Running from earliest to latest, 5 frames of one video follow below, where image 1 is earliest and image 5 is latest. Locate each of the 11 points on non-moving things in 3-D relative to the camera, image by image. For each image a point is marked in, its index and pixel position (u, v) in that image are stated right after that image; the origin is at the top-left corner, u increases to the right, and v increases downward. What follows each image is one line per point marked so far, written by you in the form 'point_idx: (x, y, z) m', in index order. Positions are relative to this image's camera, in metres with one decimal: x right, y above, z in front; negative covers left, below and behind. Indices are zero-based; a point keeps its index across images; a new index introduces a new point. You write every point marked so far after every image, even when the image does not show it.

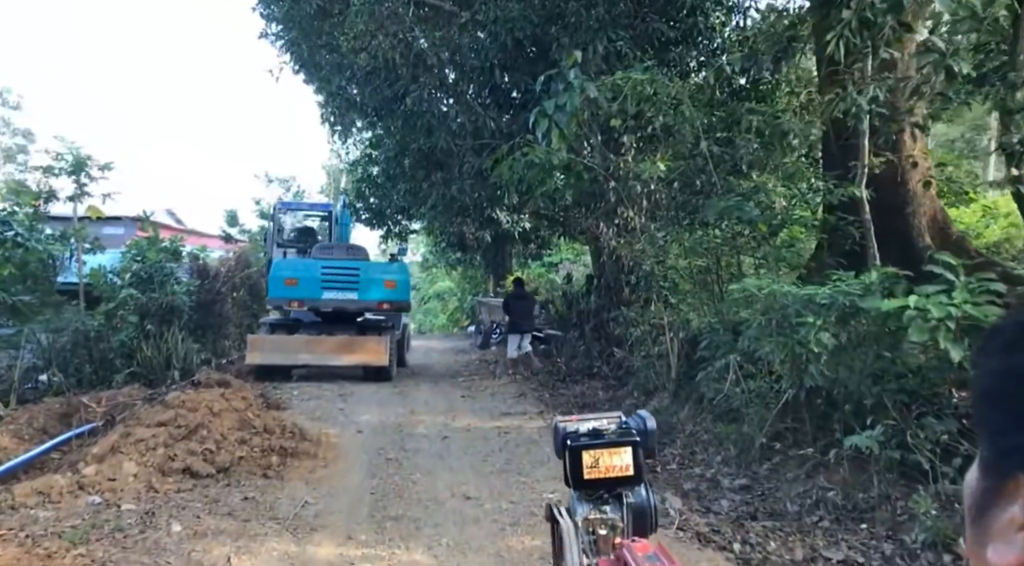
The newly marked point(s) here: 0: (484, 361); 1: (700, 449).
0: (-0.6, -1.6, +15.7) m
1: (+1.9, -1.7, +7.6) m
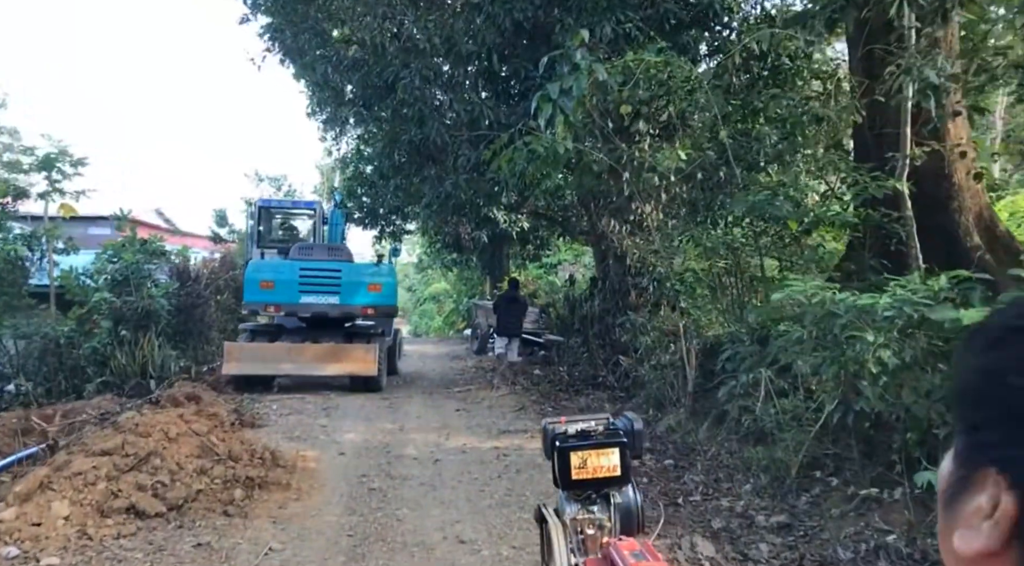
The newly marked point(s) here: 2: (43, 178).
0: (-0.6, -1.6, +14.8) m
1: (+1.9, -1.7, +6.7) m
2: (-9.0, +2.0, +14.6) m
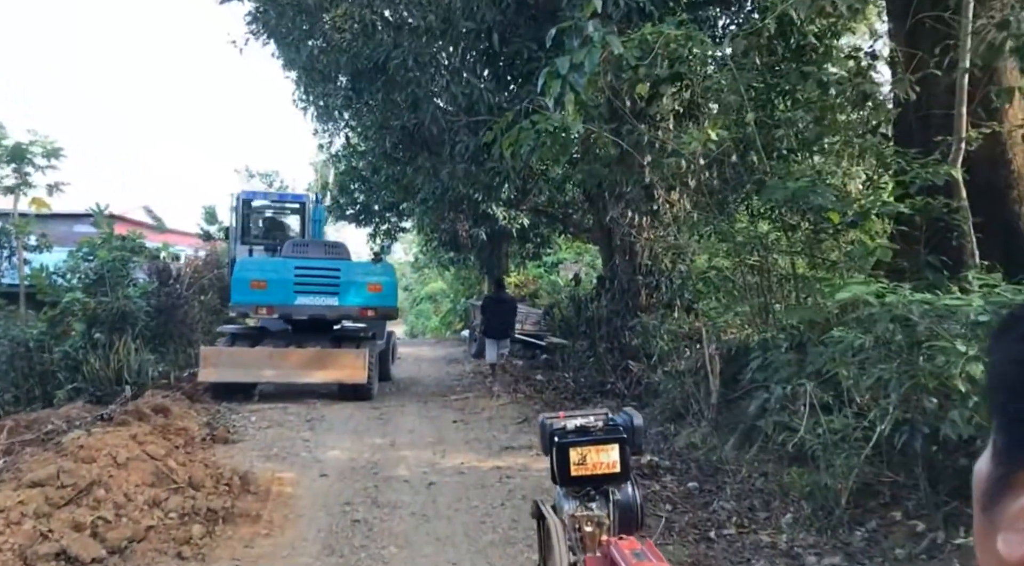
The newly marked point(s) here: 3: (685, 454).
0: (-0.6, -1.6, +14.0) m
1: (+1.9, -1.7, +5.9) m
2: (-9.0, +2.0, +13.8) m
3: (+1.7, -1.7, +7.5) m
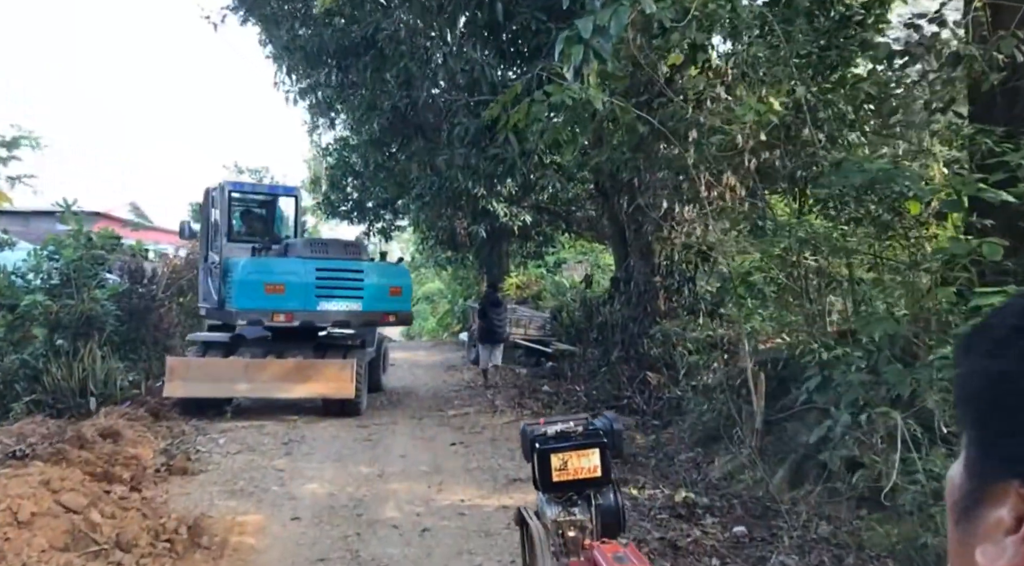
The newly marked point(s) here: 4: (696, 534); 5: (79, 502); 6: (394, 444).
0: (-0.6, -1.7, +12.8) m
1: (+2.0, -1.7, +4.8) m
2: (-8.9, +2.0, +12.6) m
3: (+1.8, -1.7, +6.4) m
4: (+1.3, -1.8, +5.5) m
5: (-2.6, -1.3, +4.6) m
6: (-1.2, -1.6, +7.8) m
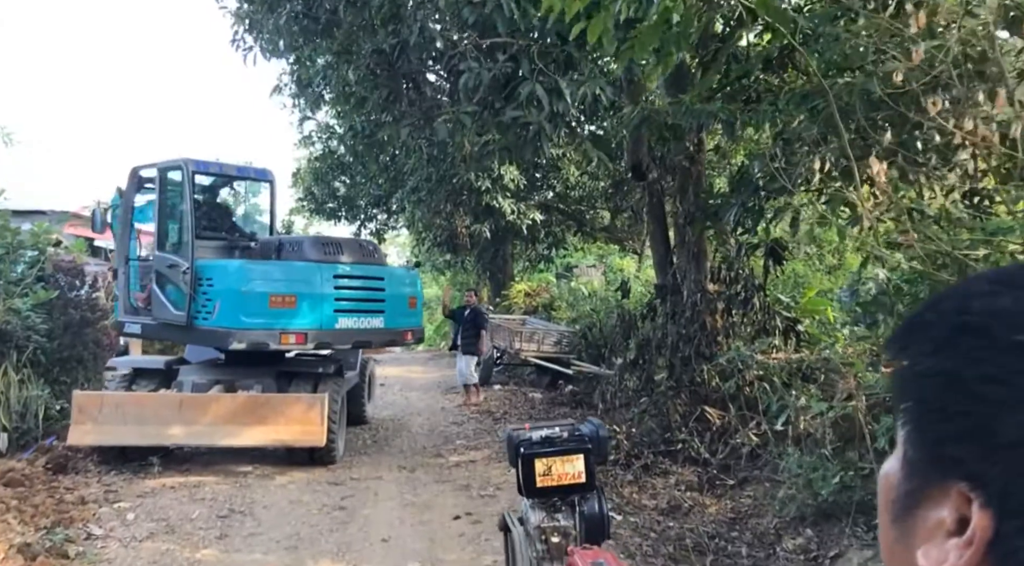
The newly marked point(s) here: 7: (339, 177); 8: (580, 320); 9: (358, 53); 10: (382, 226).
0: (-0.4, -1.8, +10.7) m
1: (+2.2, -1.8, +2.6) m
2: (-8.8, +1.9, +10.4) m
3: (+2.0, -1.8, +4.2) m
4: (+1.5, -1.9, +3.3) m
5: (-2.4, -1.3, +2.4) m
6: (-1.0, -1.7, +5.6) m
7: (-3.8, +2.3, +16.5) m
8: (+1.0, -0.6, +12.0) m
9: (-1.4, +2.1, +7.2) m
10: (-3.1, +1.4, +18.3) m
